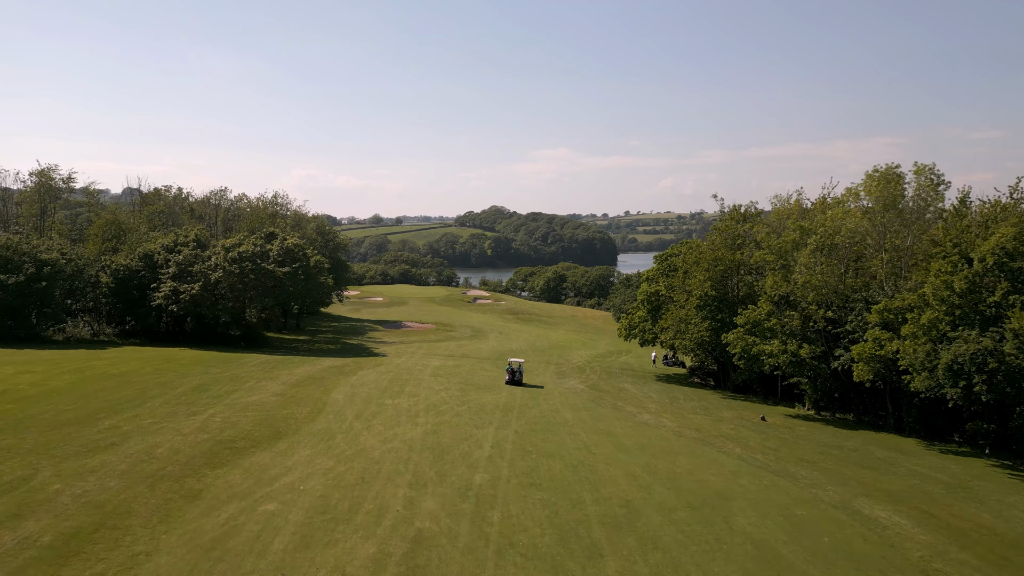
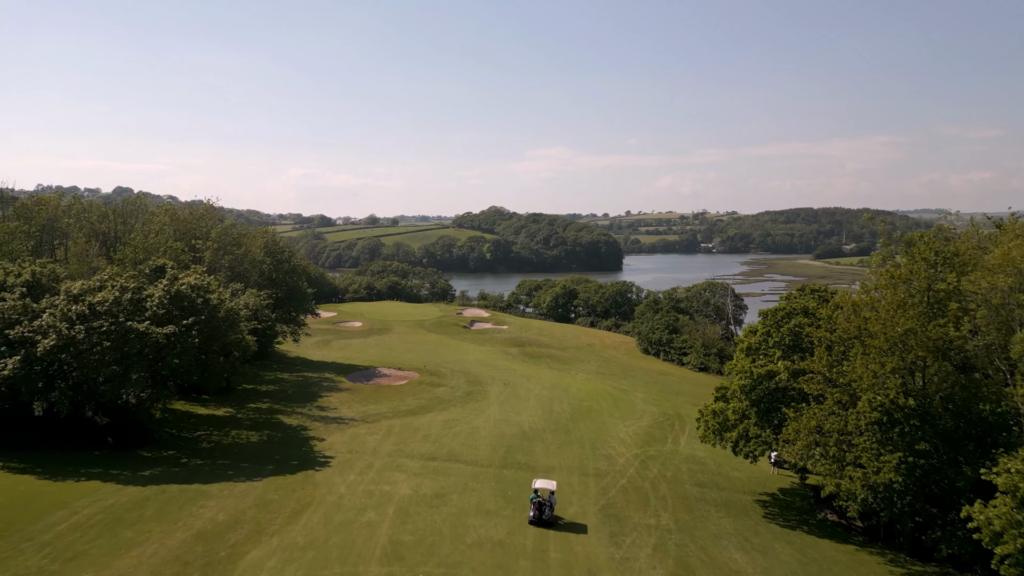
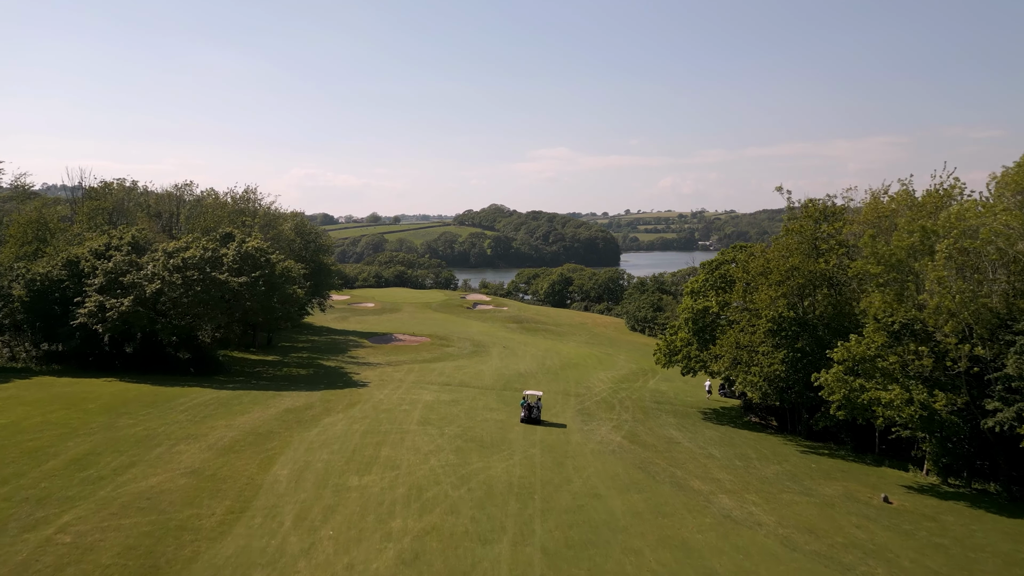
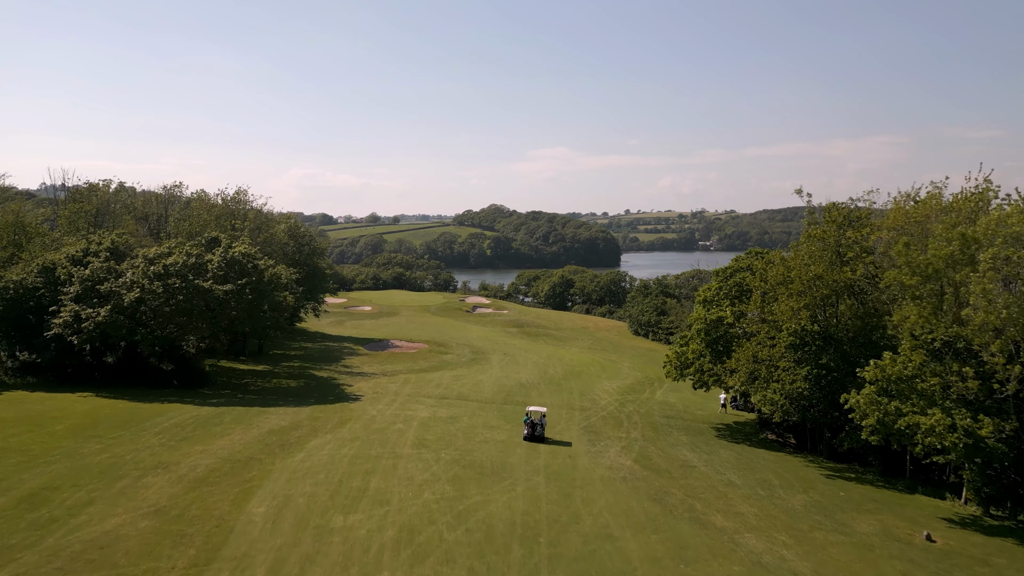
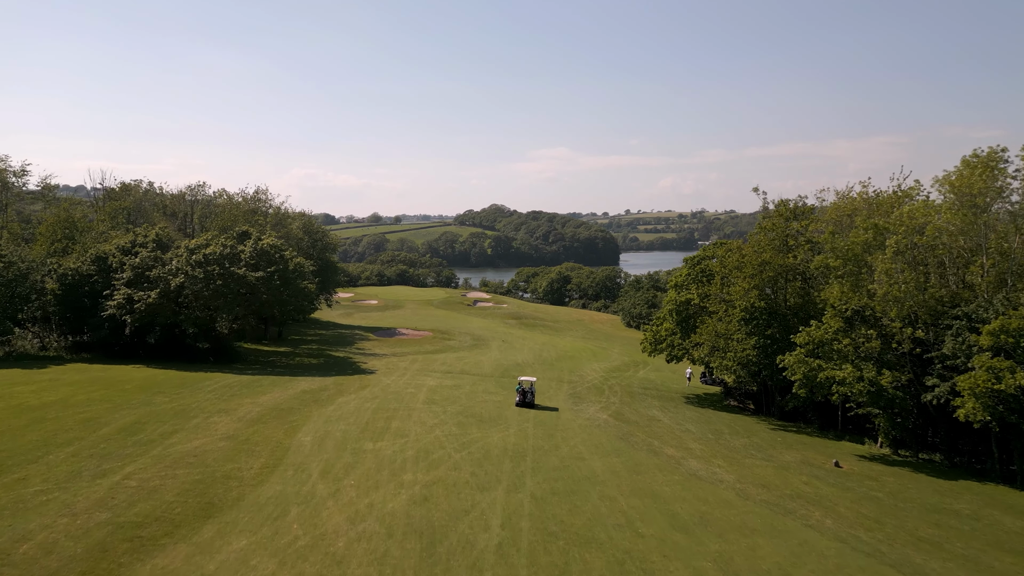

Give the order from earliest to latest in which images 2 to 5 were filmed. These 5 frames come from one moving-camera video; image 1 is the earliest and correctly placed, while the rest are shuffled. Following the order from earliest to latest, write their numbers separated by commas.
5, 3, 4, 2
